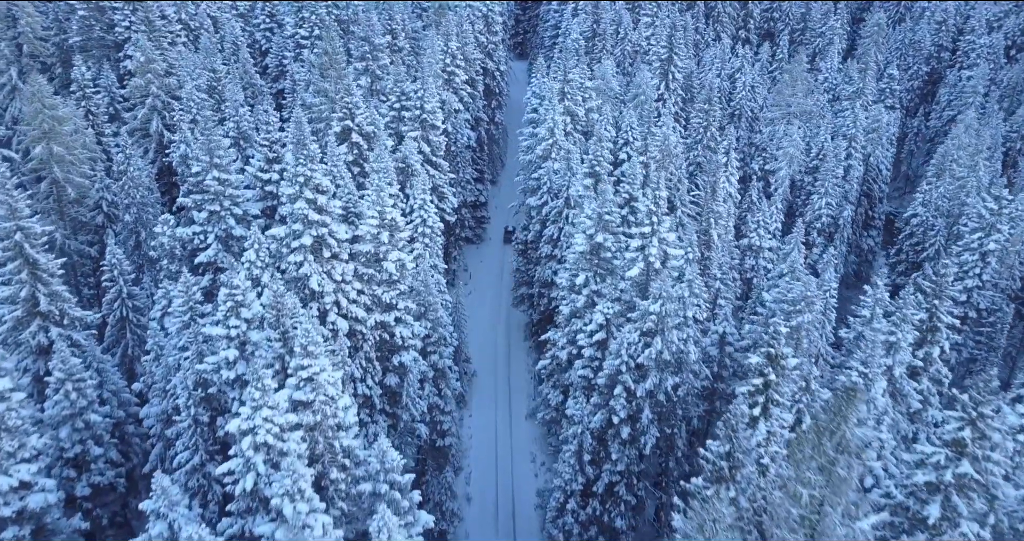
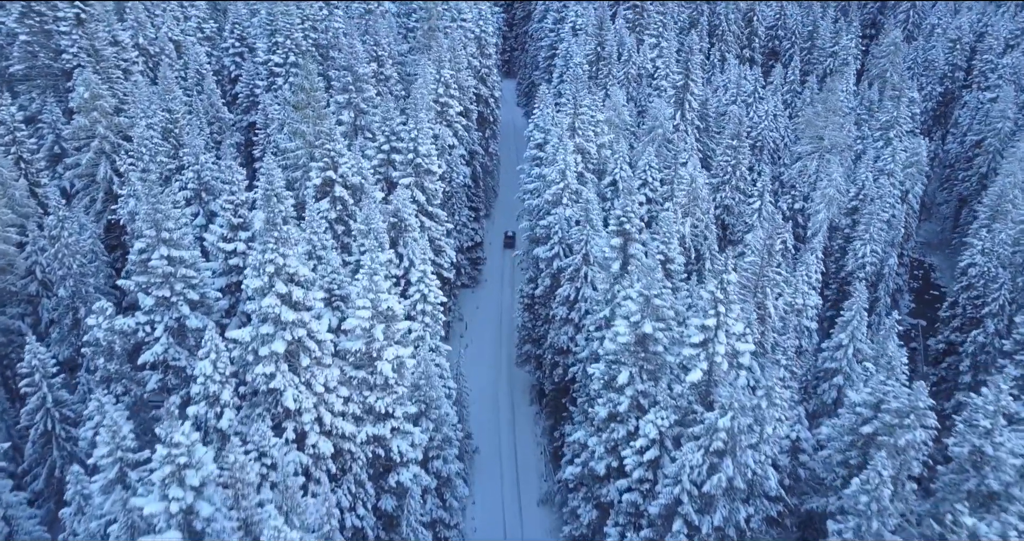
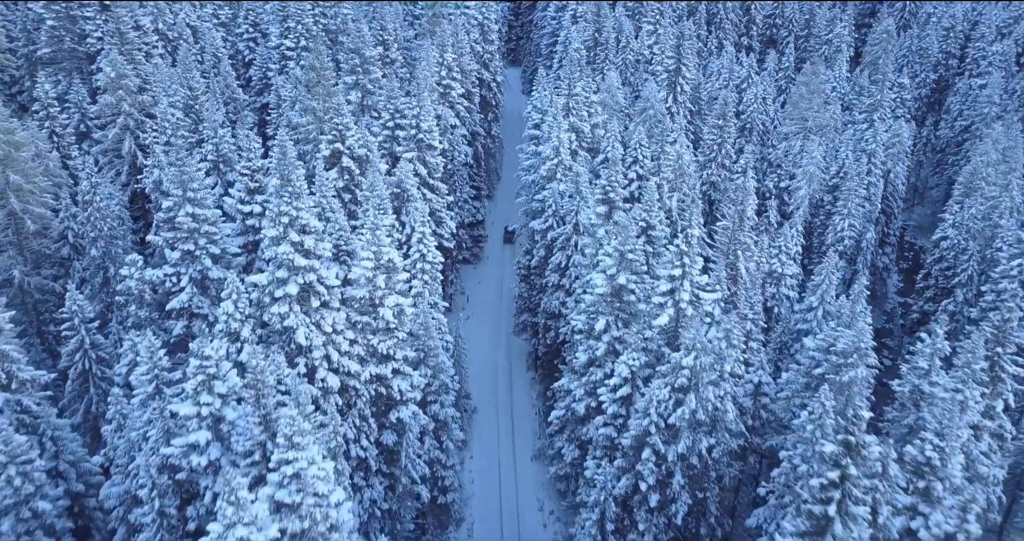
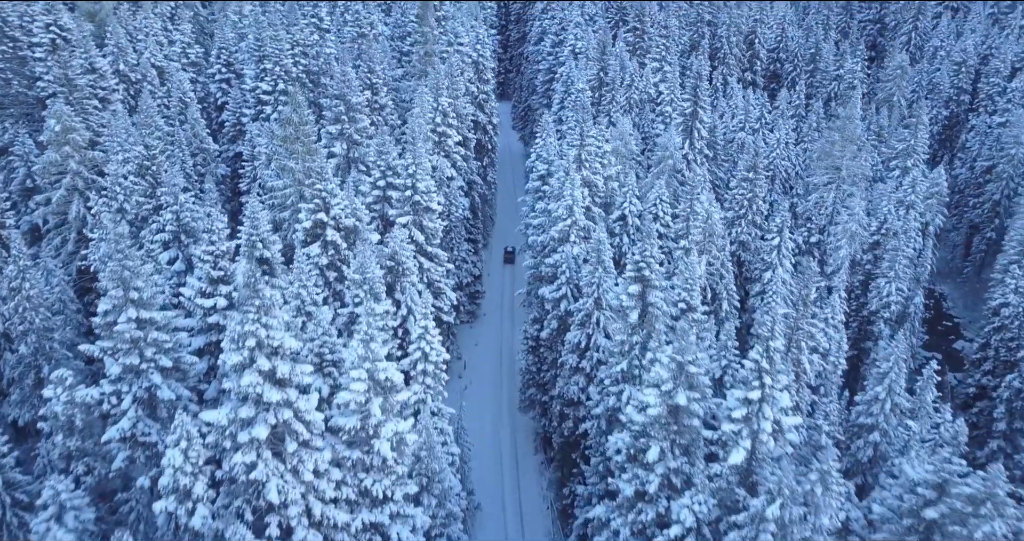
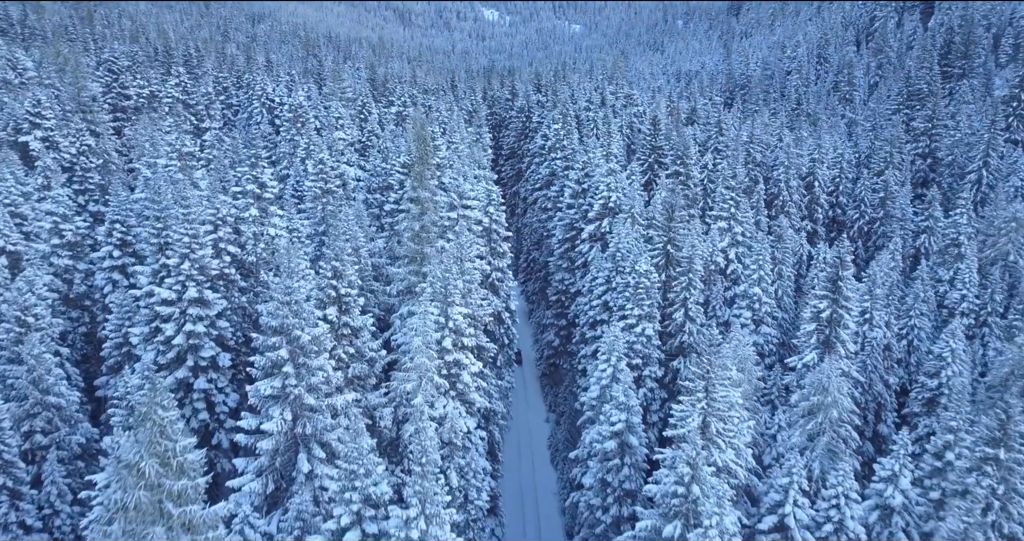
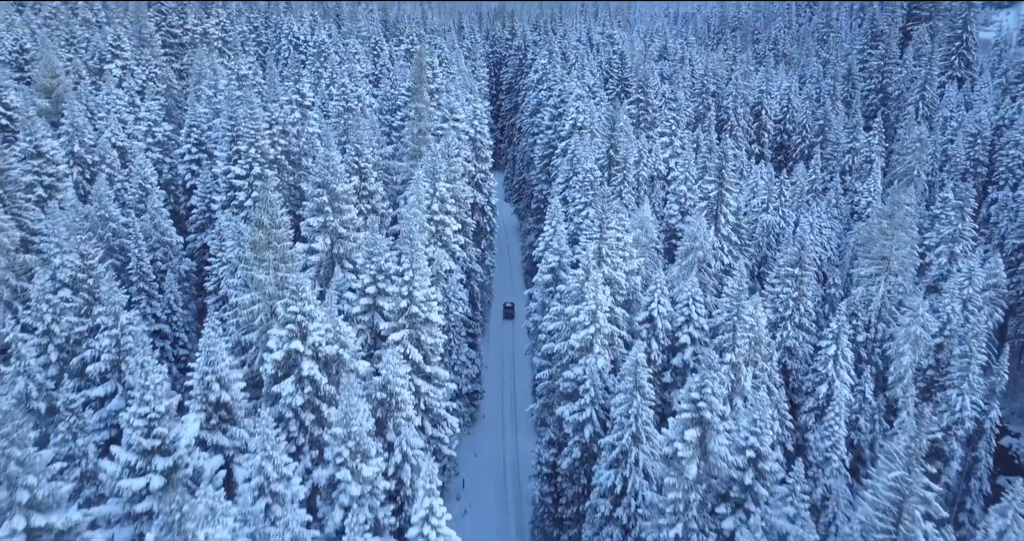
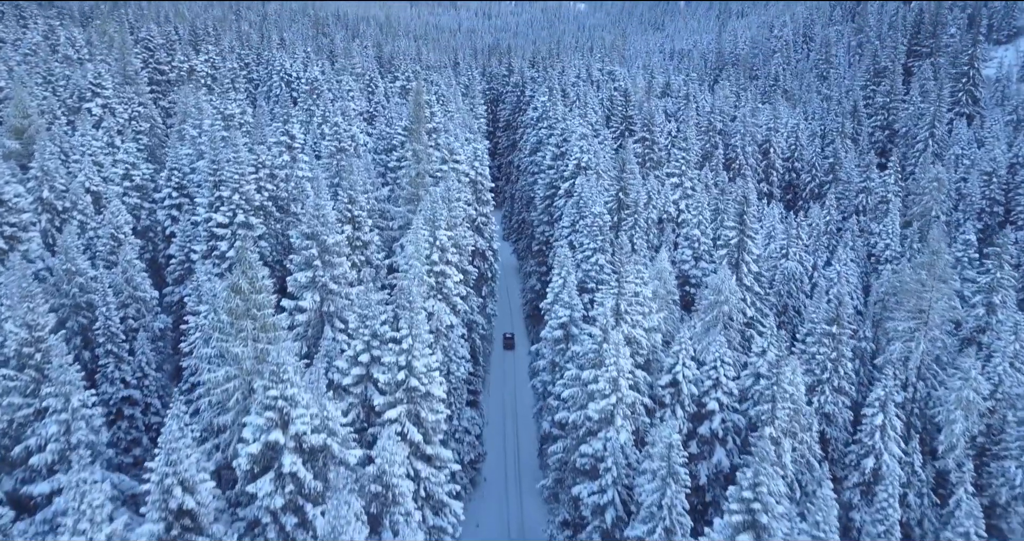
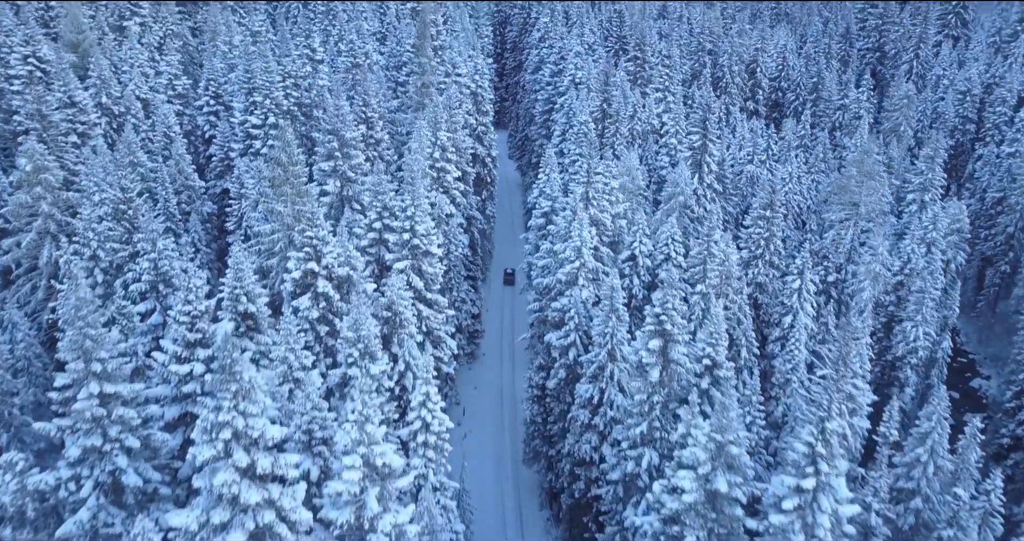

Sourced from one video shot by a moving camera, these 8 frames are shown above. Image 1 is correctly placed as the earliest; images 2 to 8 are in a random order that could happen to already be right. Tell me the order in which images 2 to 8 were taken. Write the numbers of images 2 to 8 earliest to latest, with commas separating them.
3, 2, 4, 8, 6, 7, 5
